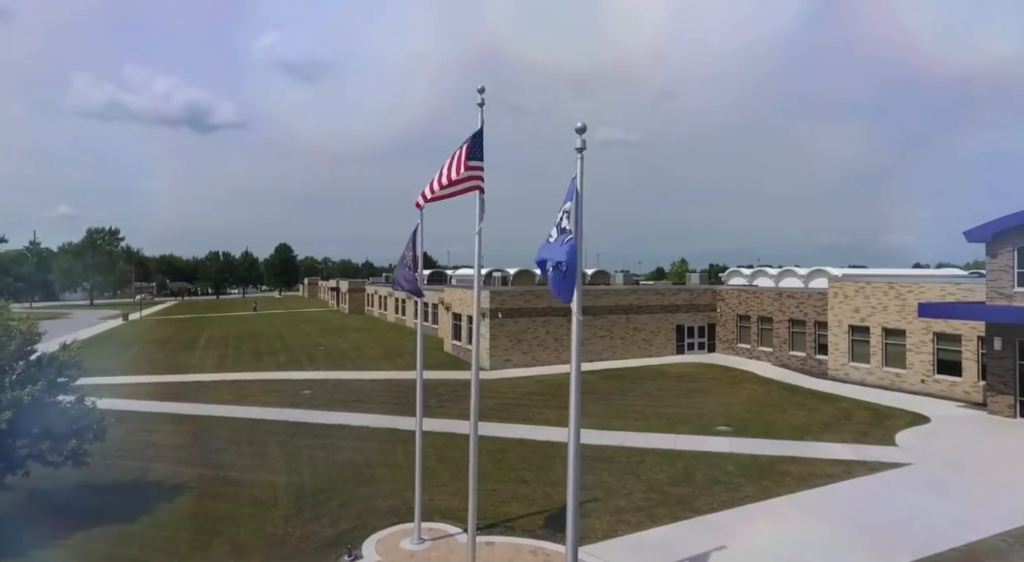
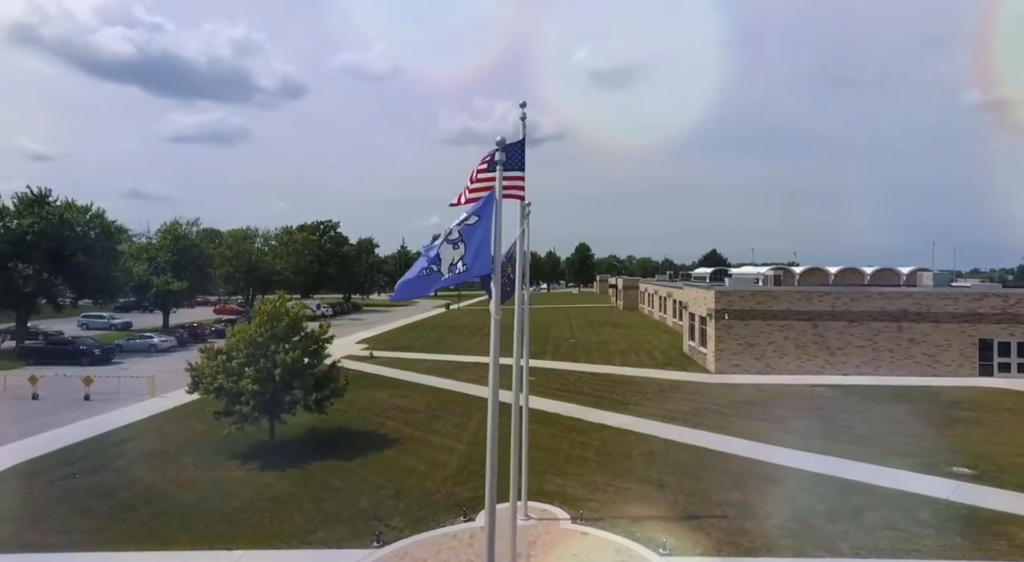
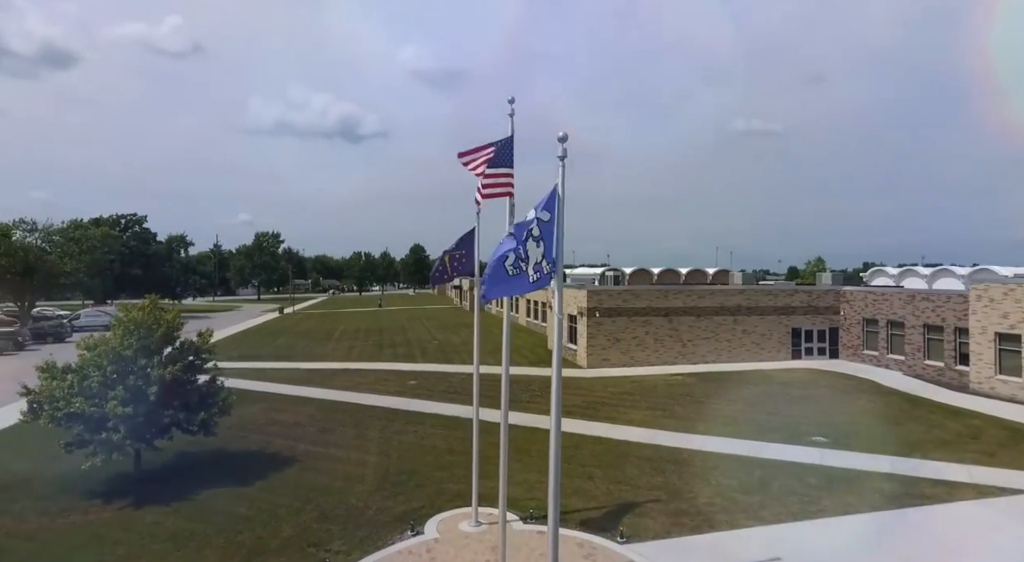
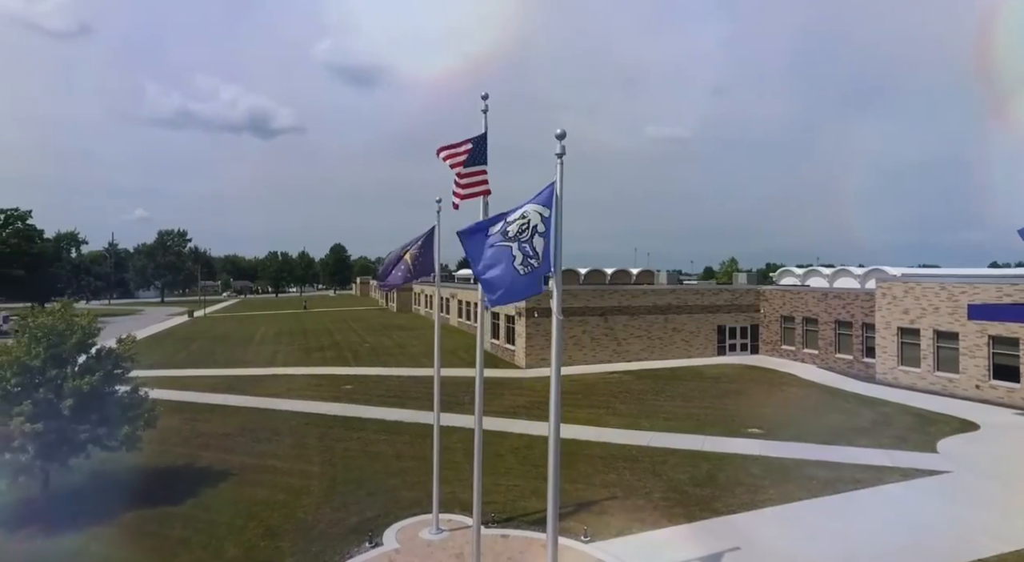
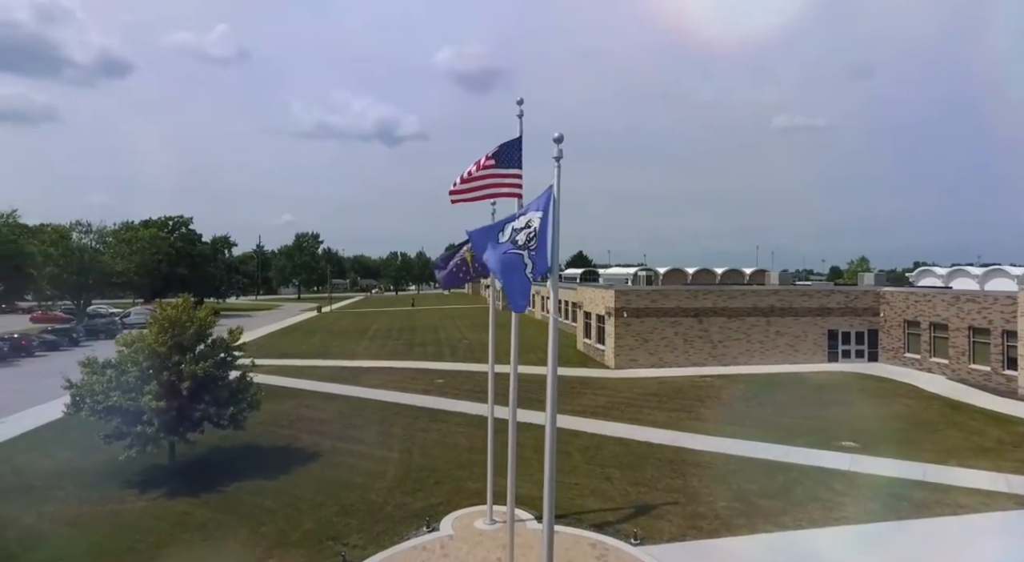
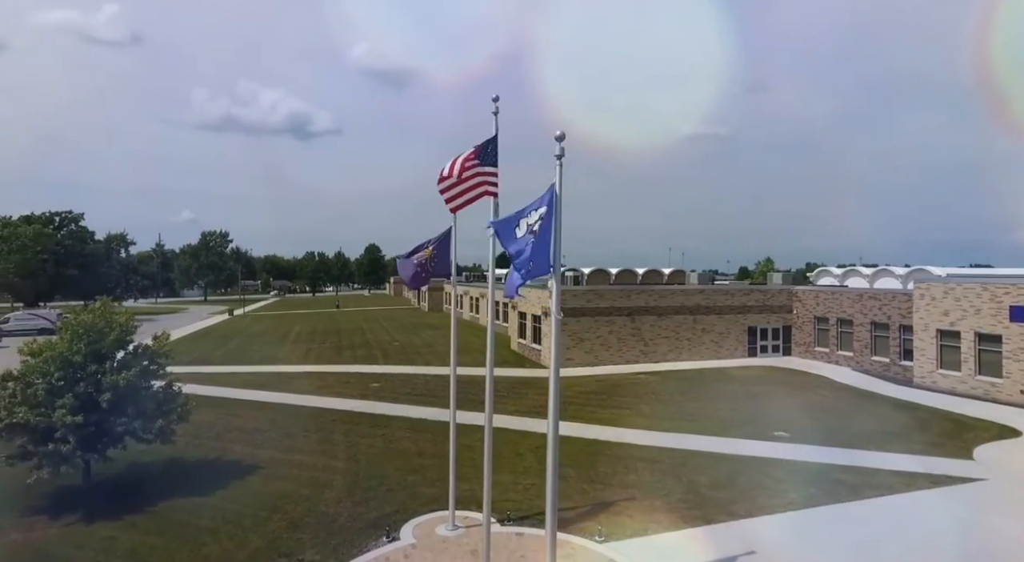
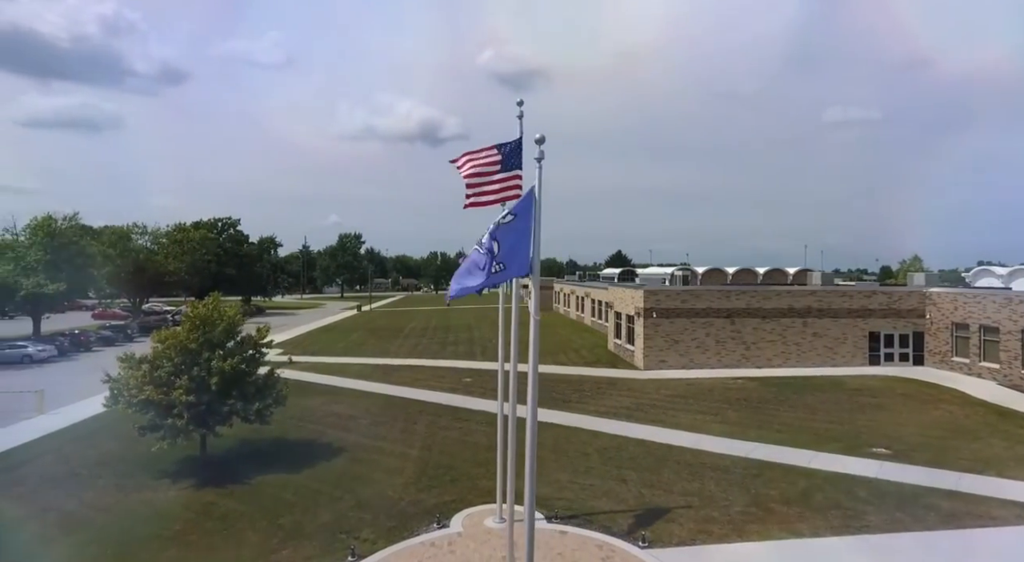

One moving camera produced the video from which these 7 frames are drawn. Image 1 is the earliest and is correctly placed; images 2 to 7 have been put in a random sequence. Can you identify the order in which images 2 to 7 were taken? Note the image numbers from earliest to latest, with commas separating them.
4, 6, 3, 5, 7, 2
